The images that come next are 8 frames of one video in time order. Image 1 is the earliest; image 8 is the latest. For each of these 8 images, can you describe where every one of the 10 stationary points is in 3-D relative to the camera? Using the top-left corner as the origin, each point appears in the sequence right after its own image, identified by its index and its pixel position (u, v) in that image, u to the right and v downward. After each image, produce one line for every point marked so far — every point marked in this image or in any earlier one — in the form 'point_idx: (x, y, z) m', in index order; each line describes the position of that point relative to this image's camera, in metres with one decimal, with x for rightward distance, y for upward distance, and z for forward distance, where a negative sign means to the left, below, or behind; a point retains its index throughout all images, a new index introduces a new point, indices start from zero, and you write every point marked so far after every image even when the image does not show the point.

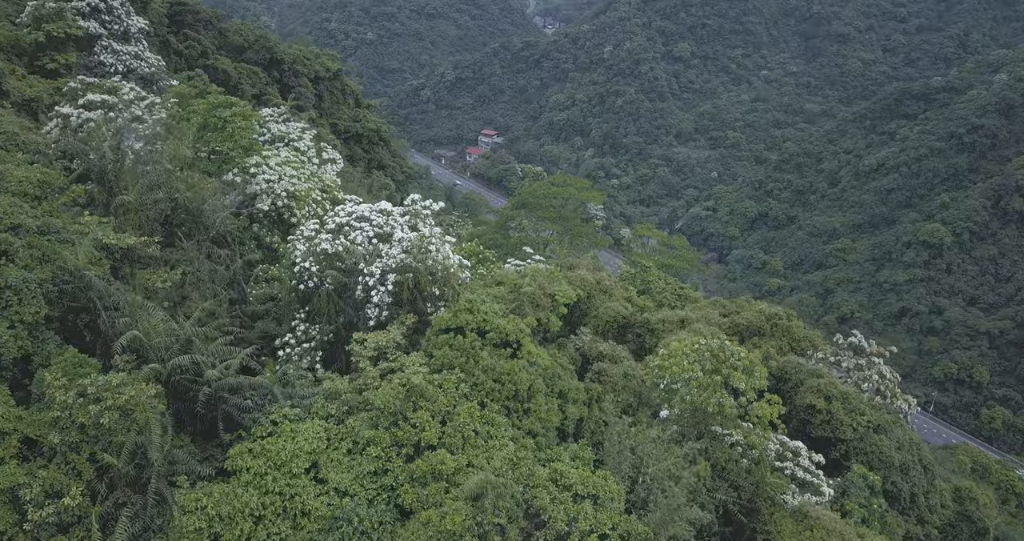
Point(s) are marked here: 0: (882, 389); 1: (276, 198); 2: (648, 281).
0: (+5.0, -1.6, +10.3) m
1: (-3.4, +1.0, +10.9) m
2: (+2.9, -0.5, +16.1) m
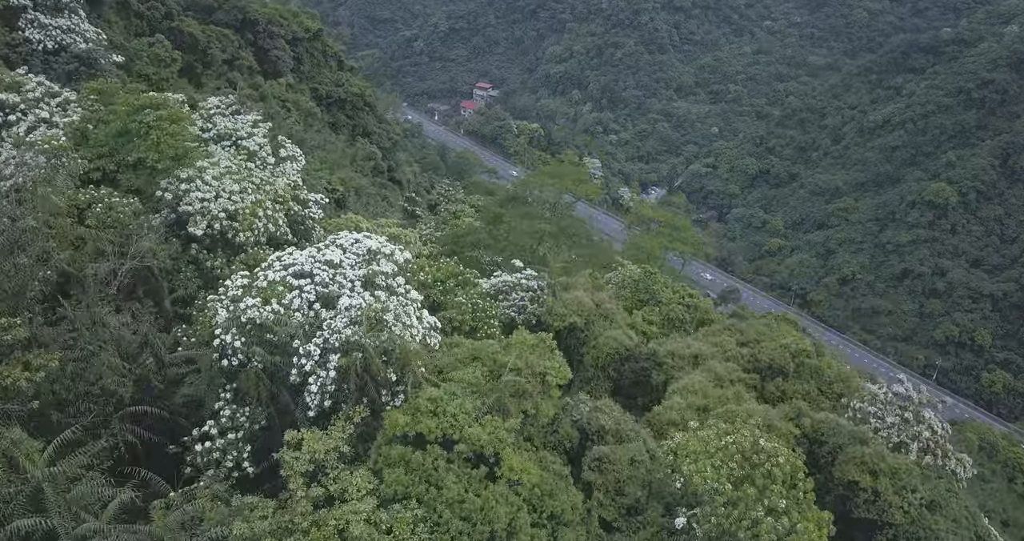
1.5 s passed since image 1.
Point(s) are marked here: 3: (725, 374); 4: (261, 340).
0: (+4.8, -2.0, +8.7) m
1: (-3.6, +0.6, +9.2) m
2: (+2.7, -0.5, +14.5) m
3: (+2.7, -1.3, +9.7) m
4: (-2.1, -0.6, +6.2) m
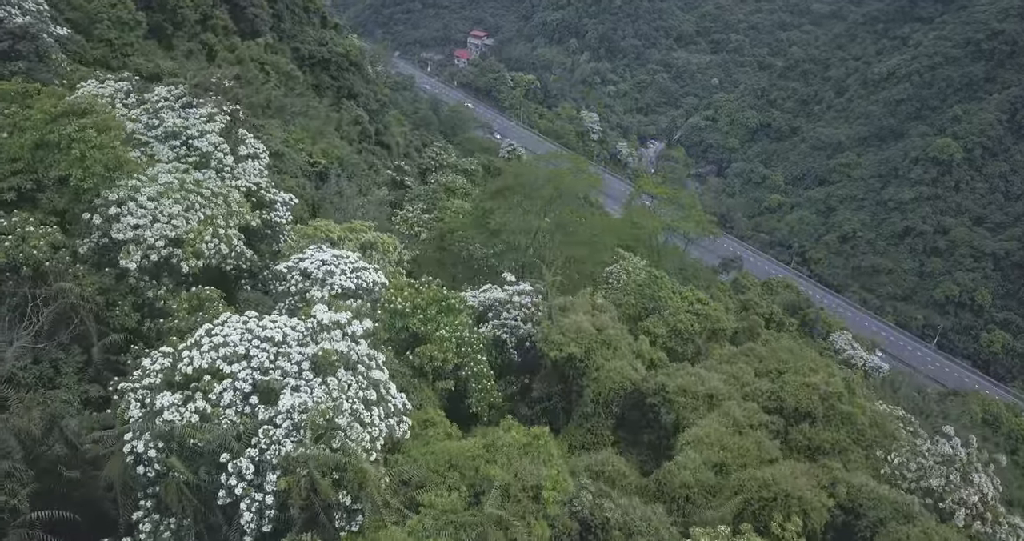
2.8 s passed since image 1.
0: (+4.7, -2.4, +7.6) m
1: (-3.7, +0.2, +7.9) m
2: (+2.6, -0.5, +13.2) m
3: (+2.6, -1.7, +8.5) m
4: (-2.2, -1.1, +5.0) m
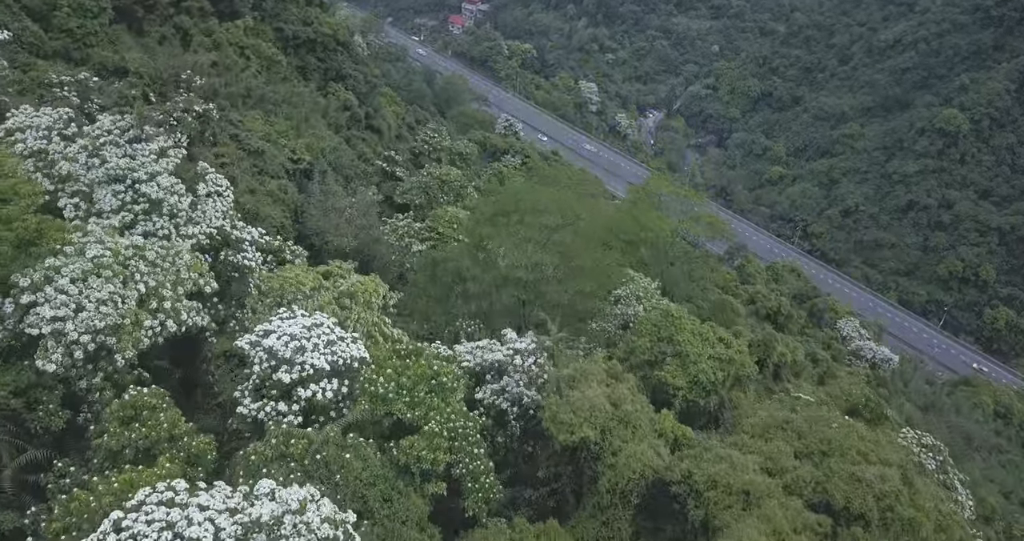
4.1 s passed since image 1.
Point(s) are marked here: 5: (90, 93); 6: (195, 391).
0: (+4.8, -3.2, +6.4) m
1: (-3.7, -0.6, +6.5) m
2: (+2.6, -1.0, +11.9) m
3: (+2.6, -2.4, +7.3) m
4: (-2.1, -2.1, +3.7) m
5: (-8.8, +3.6, +15.7) m
6: (-5.1, -1.9, +12.2) m
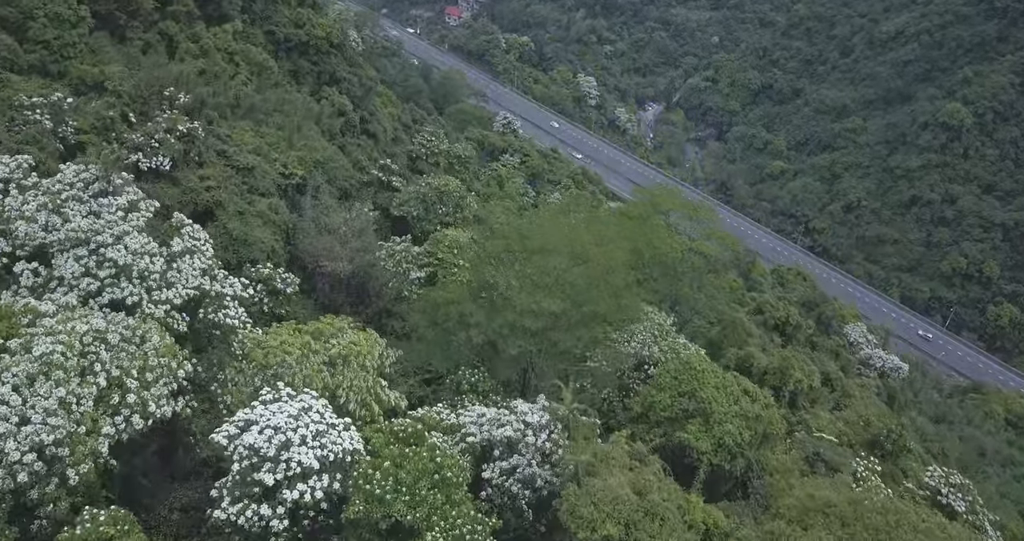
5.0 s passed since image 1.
0: (+4.9, -3.9, +5.6) m
1: (-3.6, -1.3, +5.6) m
2: (+2.7, -1.7, +11.1) m
3: (+2.8, -3.1, +6.4) m
4: (-2.0, -2.9, +2.8) m
5: (-8.7, +3.0, +14.7) m
6: (-5.0, -2.6, +11.3) m
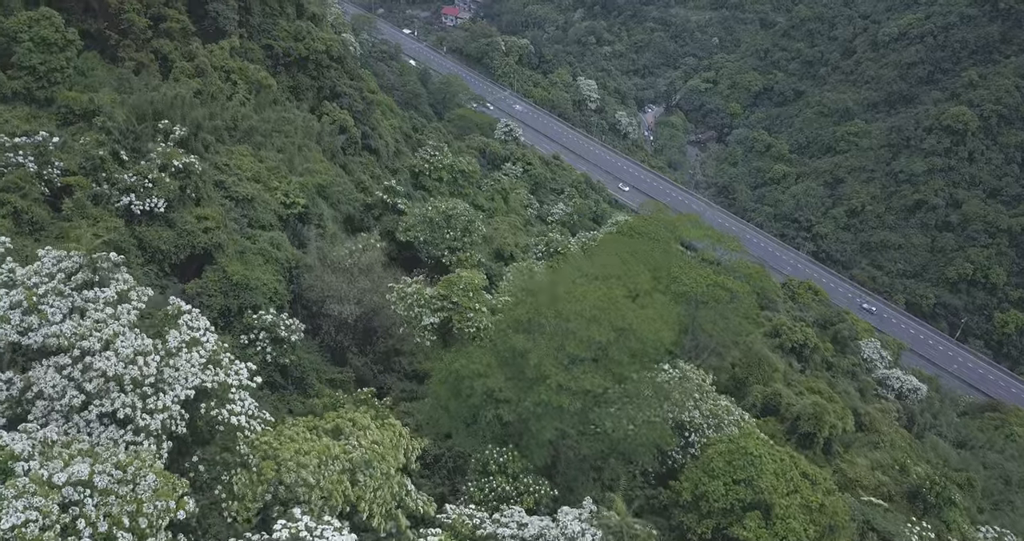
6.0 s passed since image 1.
0: (+5.4, -4.8, +4.6) m
1: (-3.1, -2.3, +4.5) m
2: (+3.1, -2.6, +10.1) m
3: (+3.2, -4.0, +5.4) m
4: (-1.5, -3.8, +1.8) m
5: (-8.3, +2.1, +13.6) m
6: (-4.6, -3.5, +10.3) m
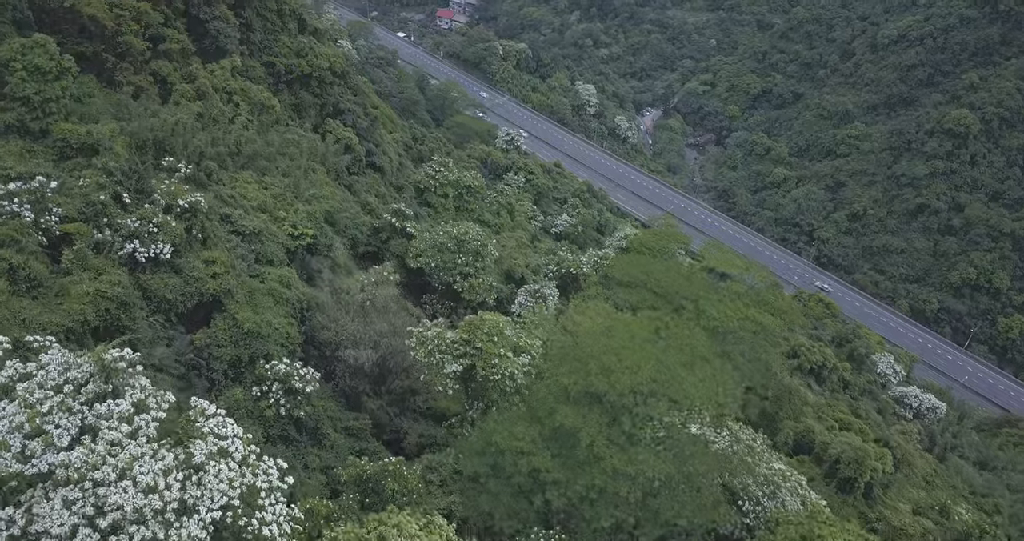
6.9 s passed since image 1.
0: (+6.0, -5.6, +3.8) m
1: (-2.5, -3.1, +3.7) m
2: (+3.7, -3.4, +9.3) m
3: (+3.9, -4.8, +4.6) m
4: (-0.8, -4.6, +1.0) m
5: (-7.8, +1.2, +12.7) m
6: (-4.0, -4.4, +9.4) m
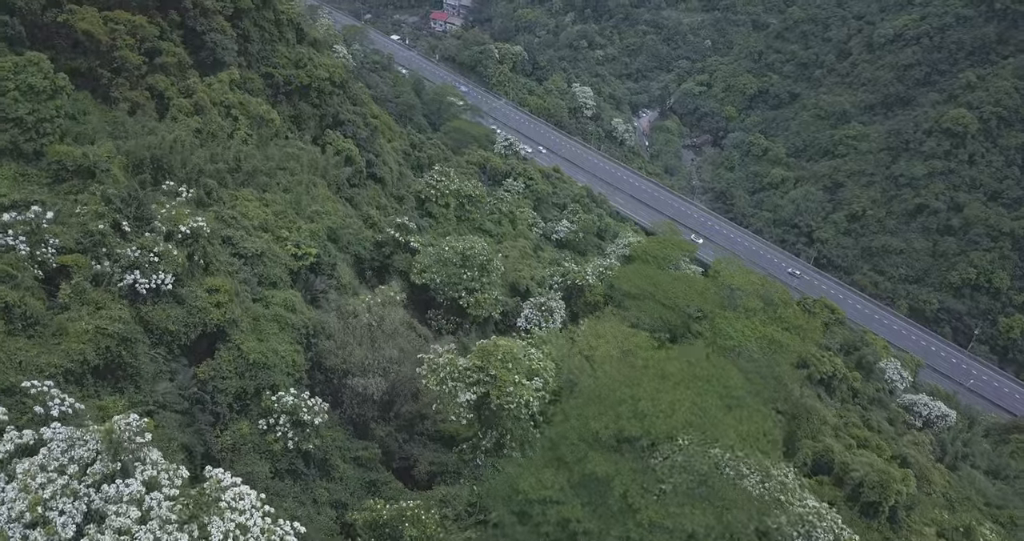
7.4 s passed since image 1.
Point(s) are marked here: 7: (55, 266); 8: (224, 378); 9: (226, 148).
0: (+6.4, -6.0, +3.4) m
1: (-2.1, -3.6, +3.2) m
2: (+4.0, -3.8, +8.8) m
3: (+4.3, -5.2, +4.2) m
4: (-0.4, -5.1, +0.5) m
5: (-7.5, +0.7, +12.2) m
6: (-3.7, -4.9, +8.9) m
7: (-7.3, +0.1, +12.1) m
8: (-4.9, -1.8, +12.8) m
9: (-7.5, +3.2, +19.9) m
